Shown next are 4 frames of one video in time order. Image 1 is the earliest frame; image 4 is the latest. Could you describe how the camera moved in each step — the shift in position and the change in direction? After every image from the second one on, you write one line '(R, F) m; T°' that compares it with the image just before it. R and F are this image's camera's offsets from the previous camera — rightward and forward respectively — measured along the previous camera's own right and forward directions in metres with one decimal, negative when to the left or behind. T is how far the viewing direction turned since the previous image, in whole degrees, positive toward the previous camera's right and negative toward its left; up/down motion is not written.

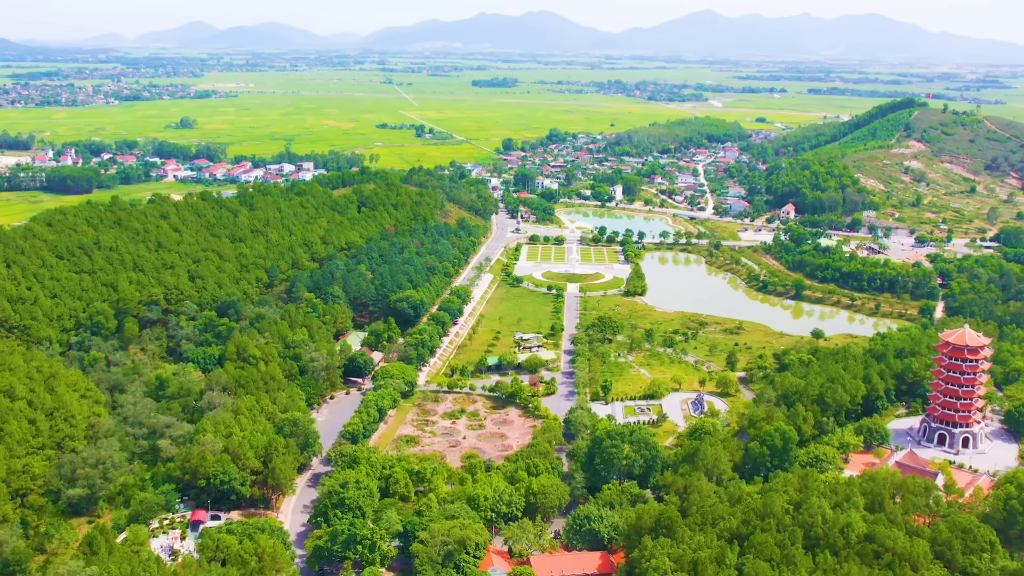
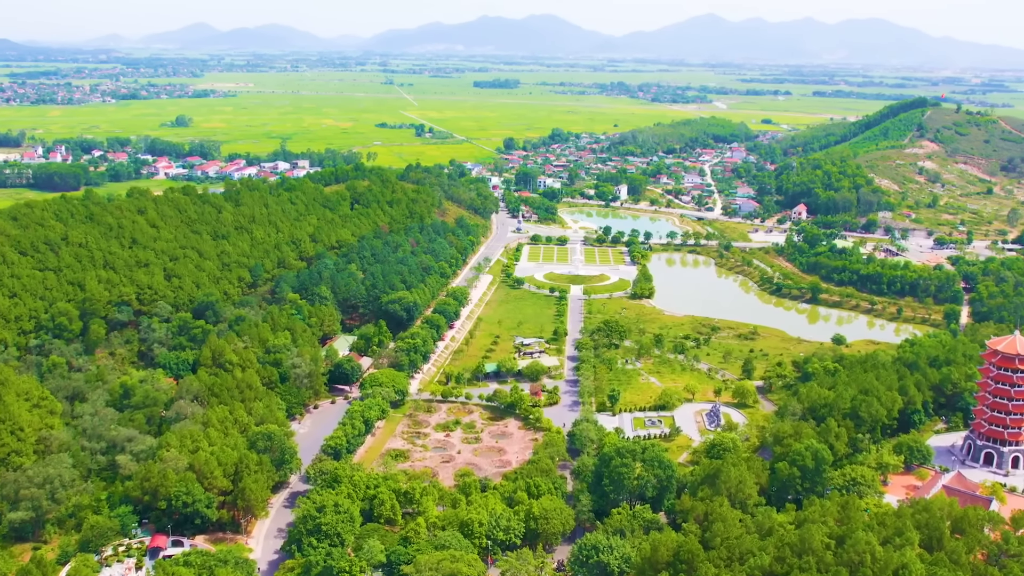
(+0.1, +3.1) m; 0°
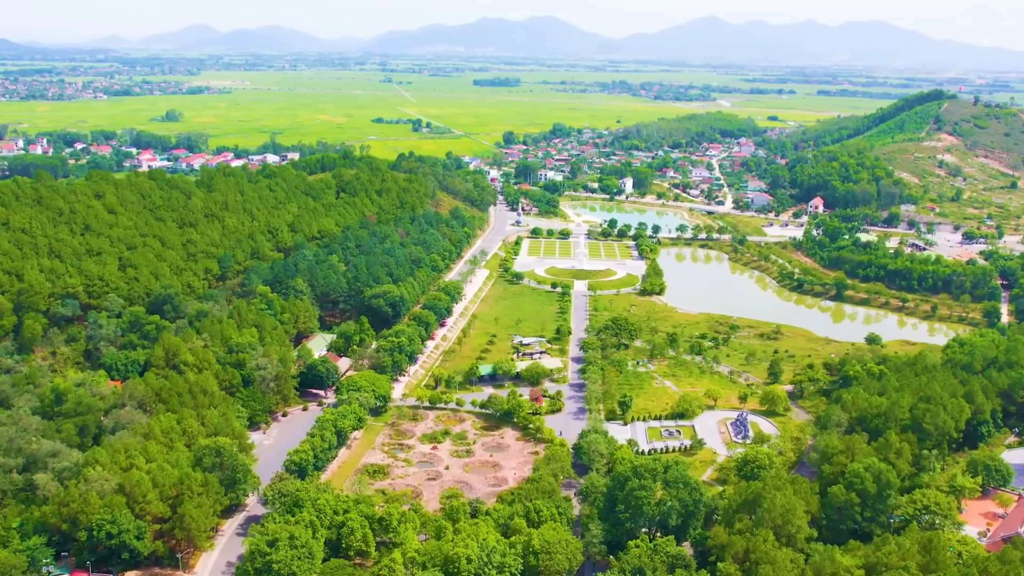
(+0.1, +4.6) m; 0°
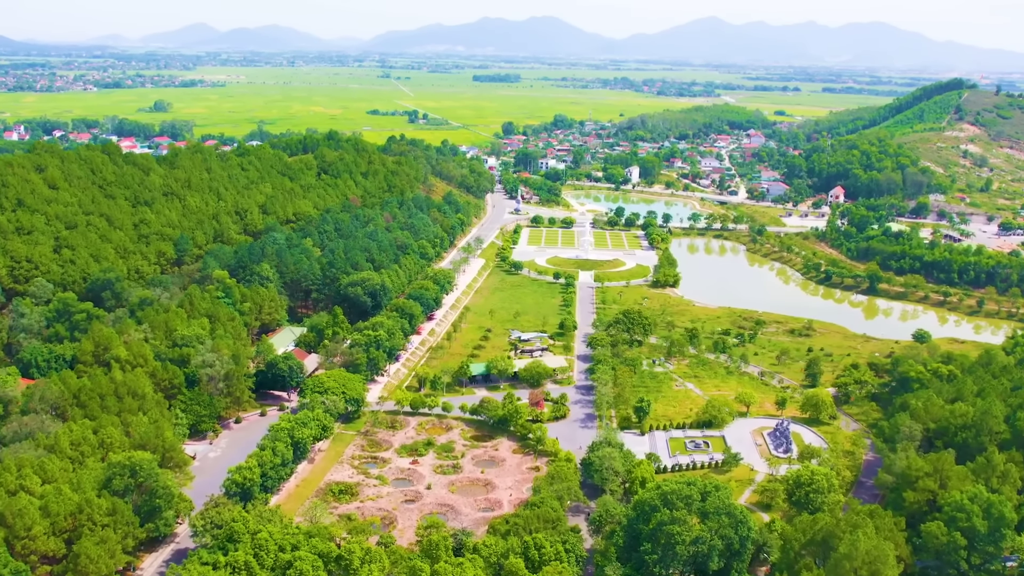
(+0.1, +5.0) m; 0°
